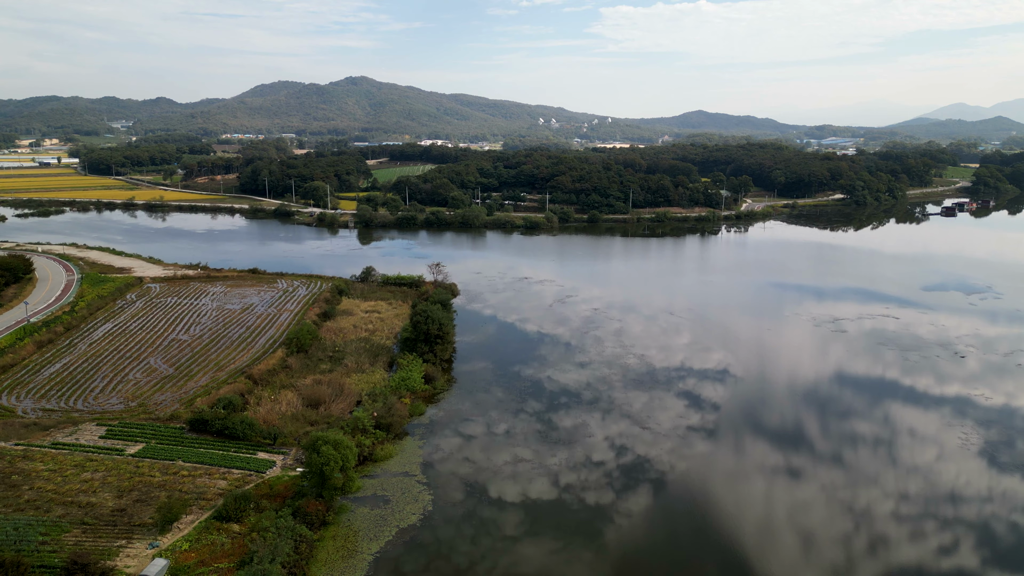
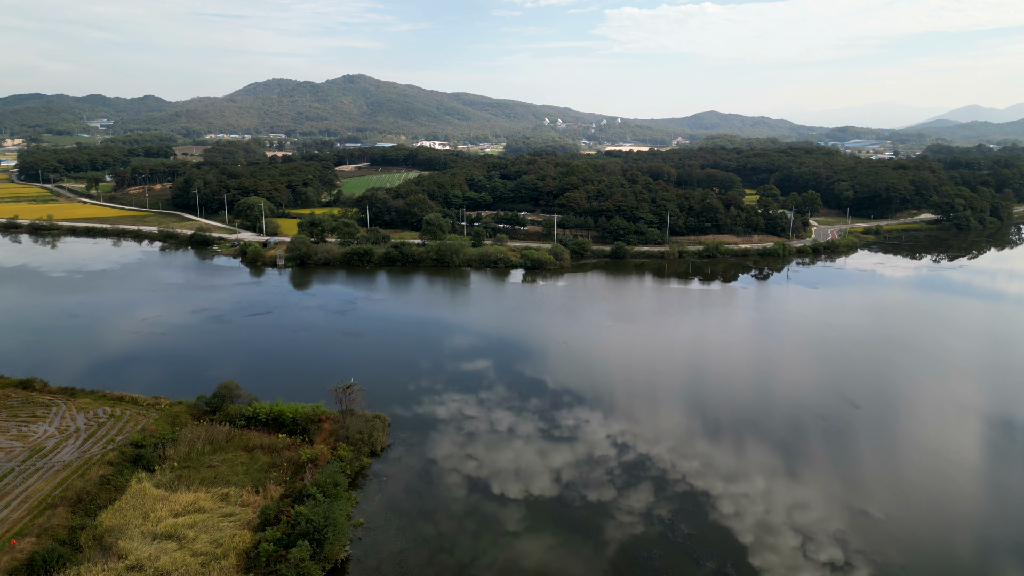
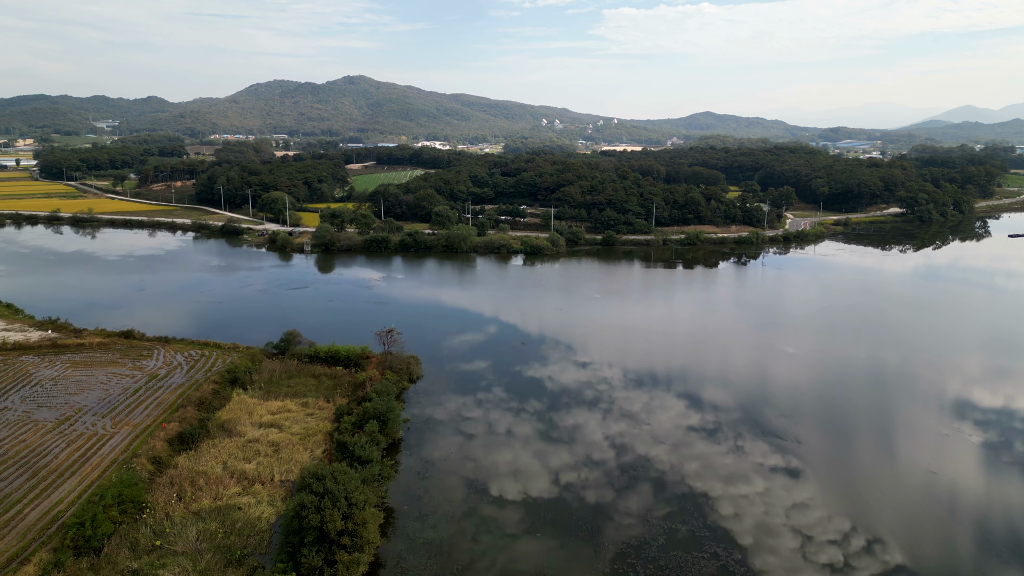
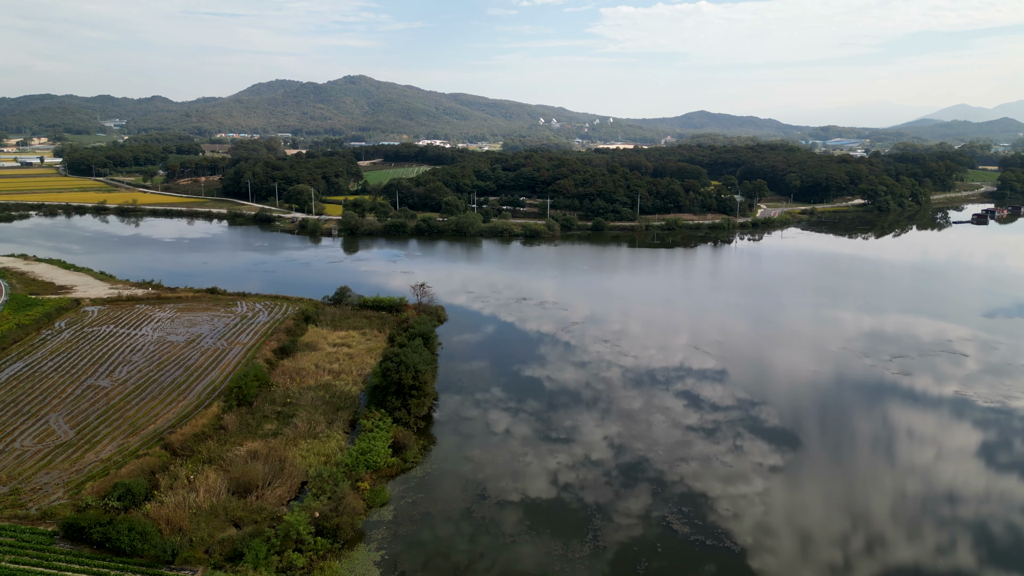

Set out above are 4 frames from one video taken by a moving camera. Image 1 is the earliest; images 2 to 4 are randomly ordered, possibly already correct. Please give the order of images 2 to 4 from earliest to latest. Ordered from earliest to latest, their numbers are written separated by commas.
4, 3, 2
